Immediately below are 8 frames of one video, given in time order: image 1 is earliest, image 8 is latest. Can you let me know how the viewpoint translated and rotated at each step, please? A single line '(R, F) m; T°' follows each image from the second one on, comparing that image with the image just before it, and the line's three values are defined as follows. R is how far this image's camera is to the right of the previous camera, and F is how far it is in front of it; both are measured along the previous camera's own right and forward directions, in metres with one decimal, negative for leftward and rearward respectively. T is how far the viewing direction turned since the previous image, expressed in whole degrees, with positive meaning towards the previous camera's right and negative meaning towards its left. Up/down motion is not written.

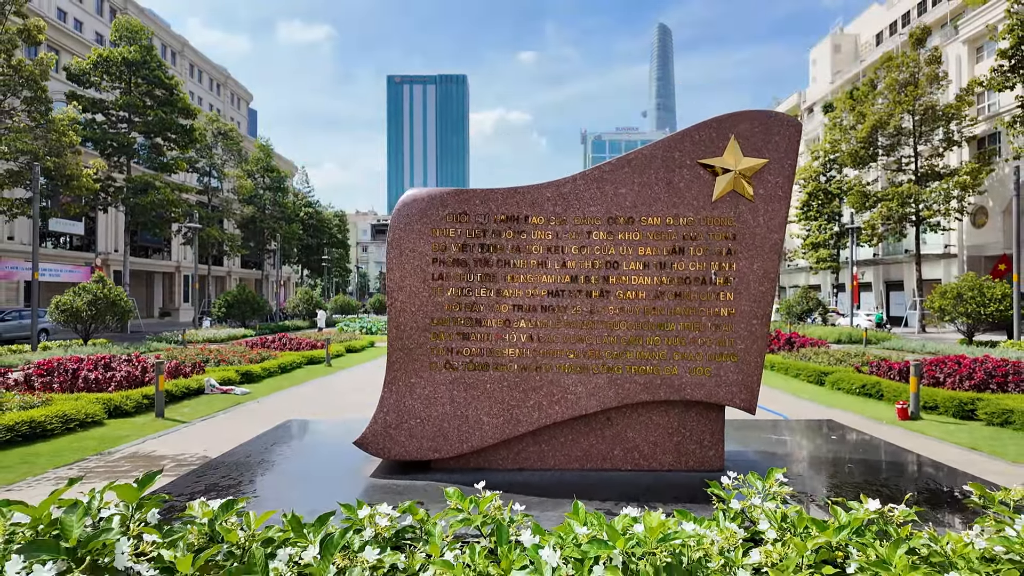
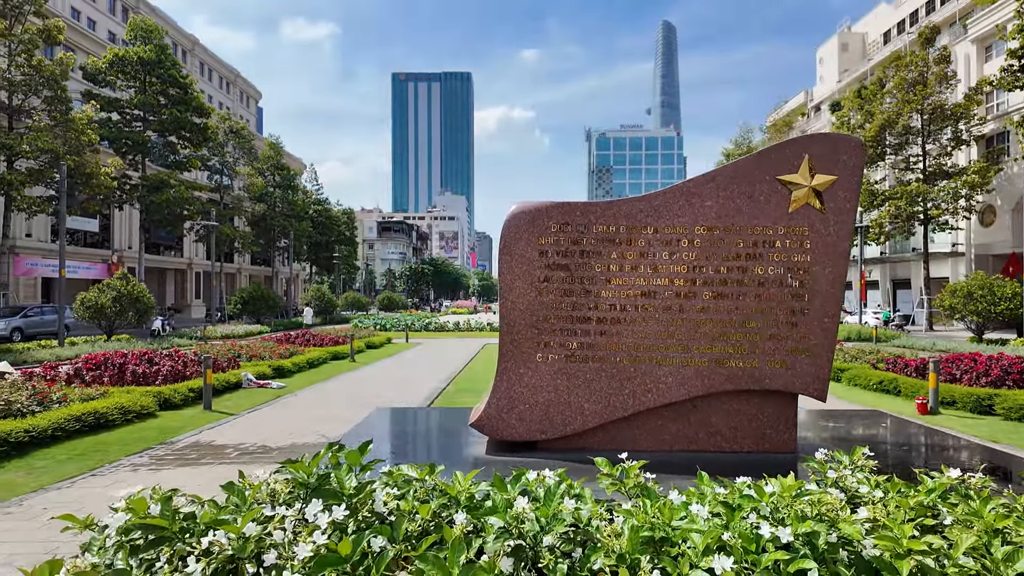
(-0.5, -0.4) m; 0°
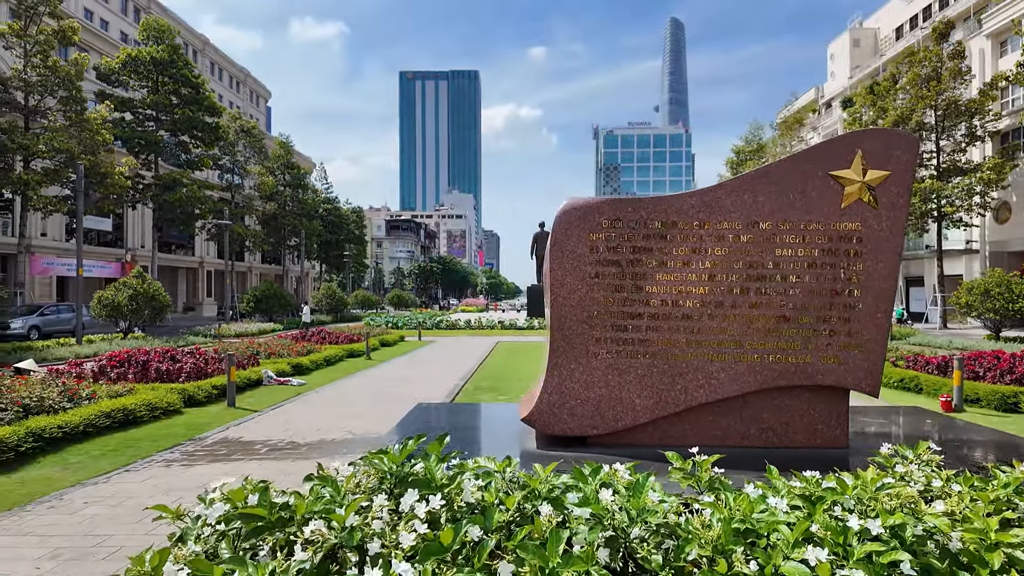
(-0.2, 0.0) m; -1°
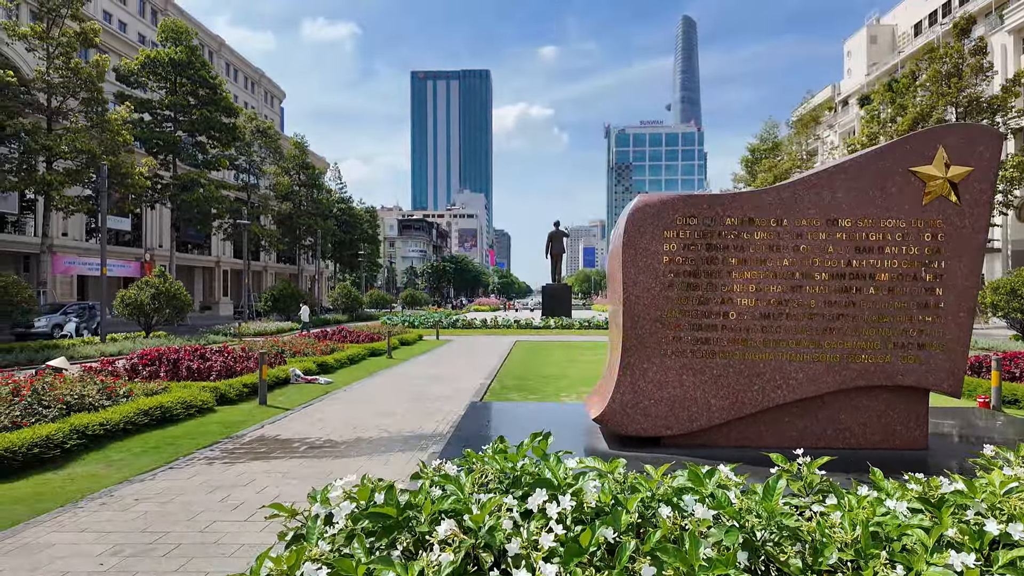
(-0.3, 0.0) m; -1°
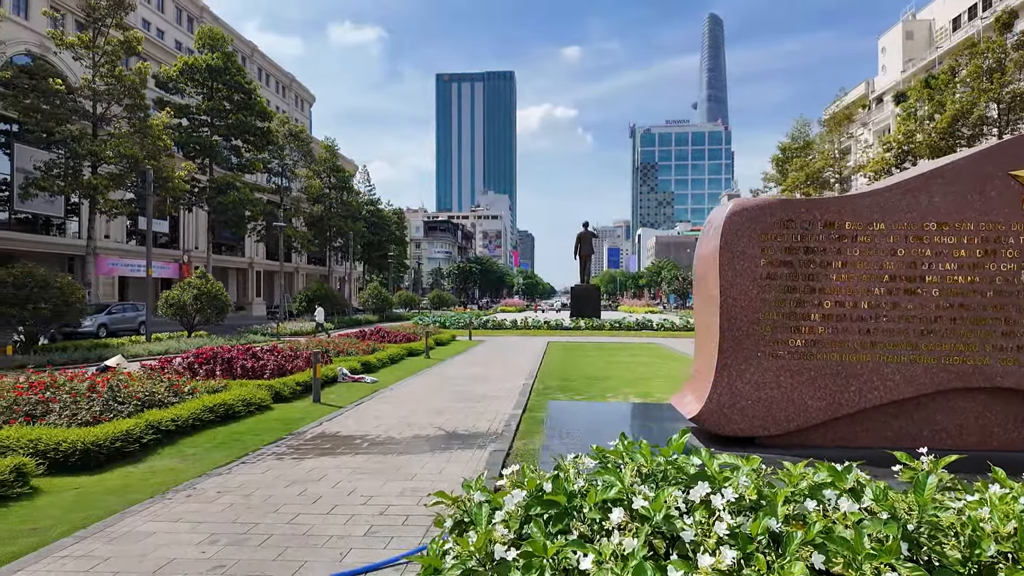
(-0.4, -0.1) m; -2°
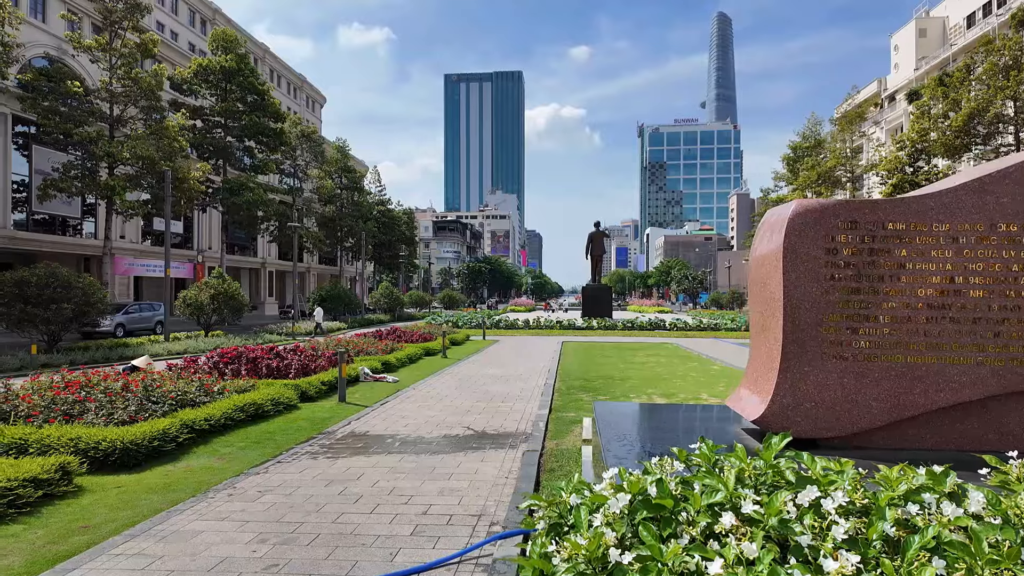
(-0.3, 0.0) m; -1°
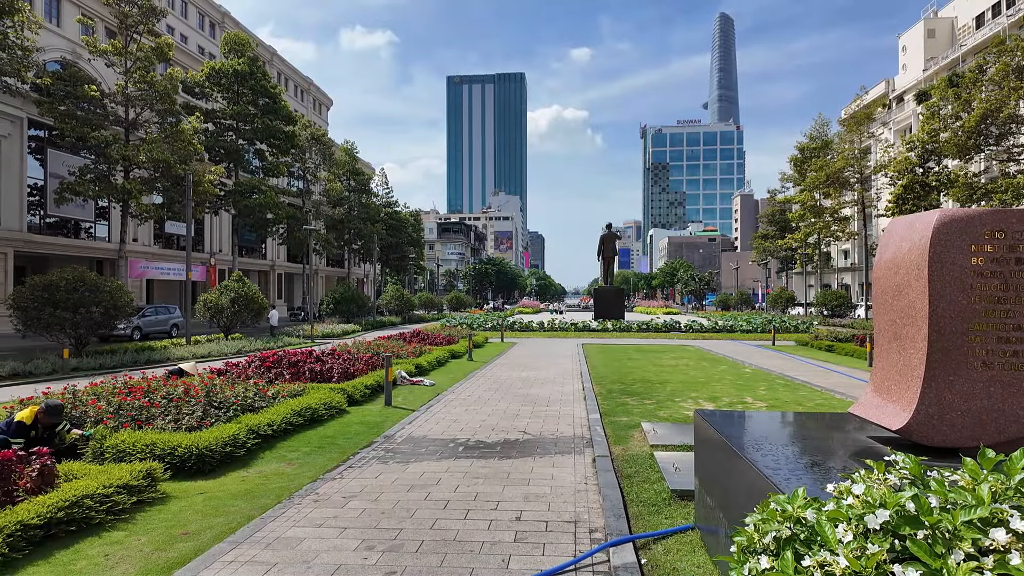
(-0.8, 0.0) m; 0°
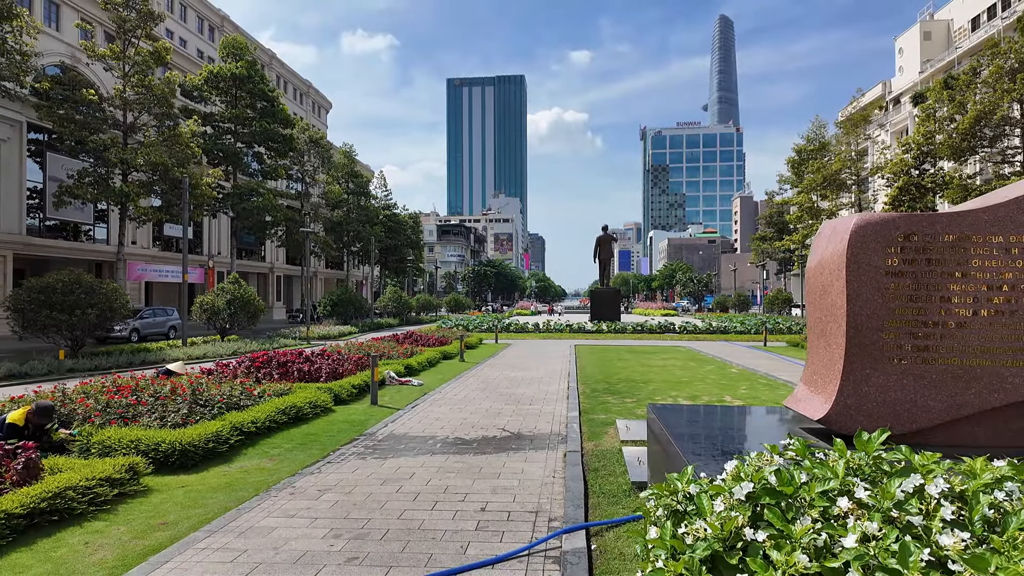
(+0.3, -0.2) m; 0°
